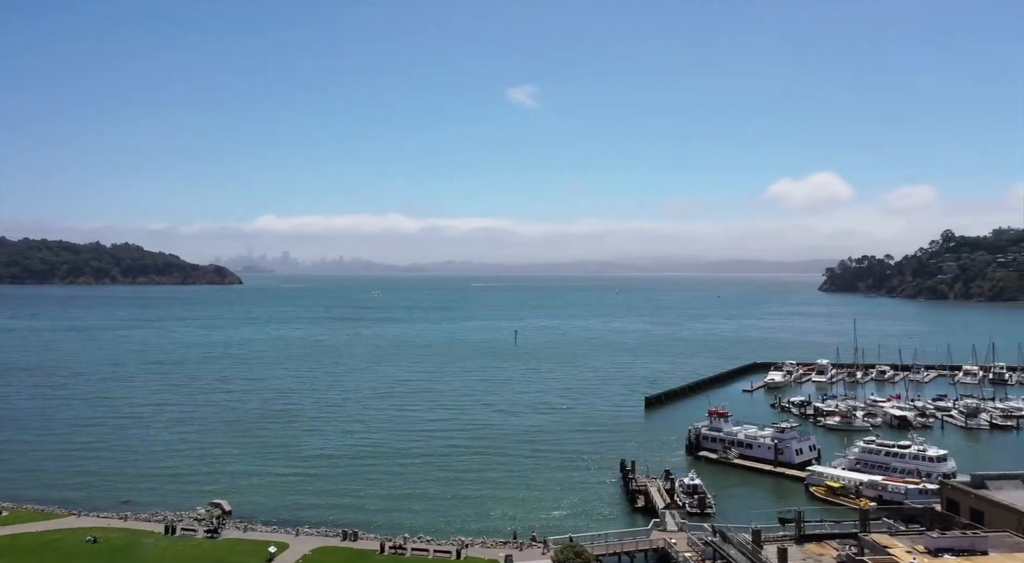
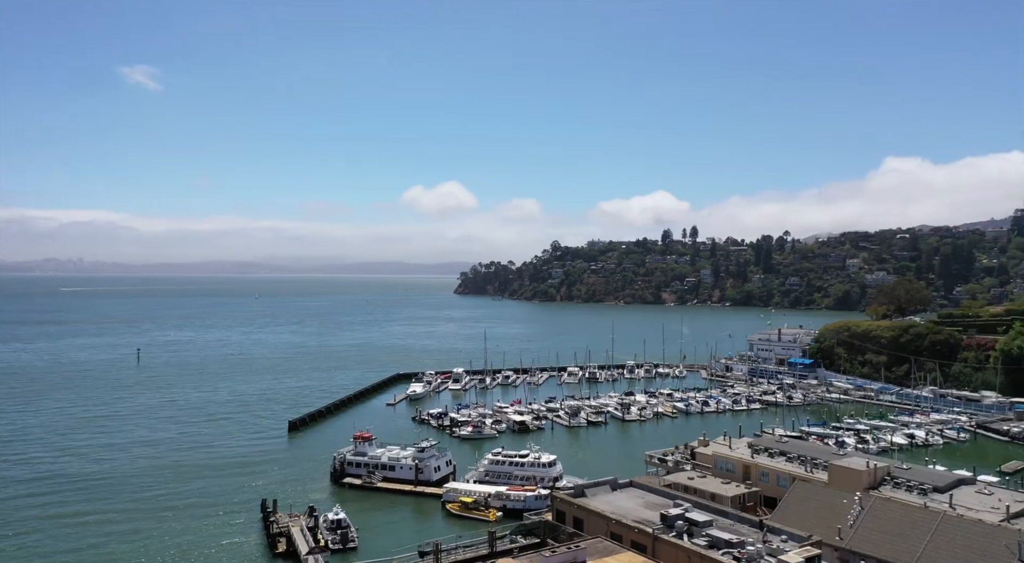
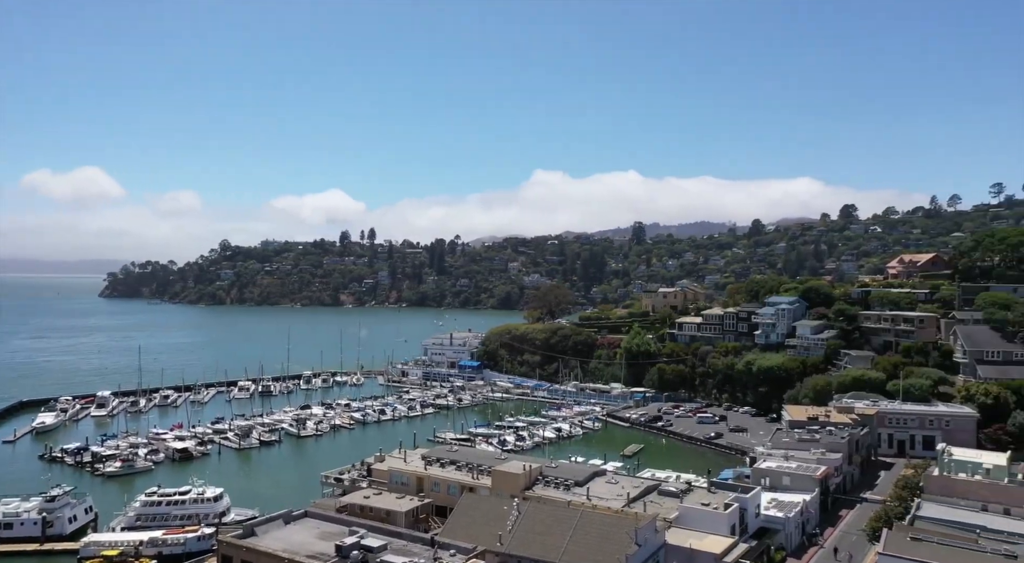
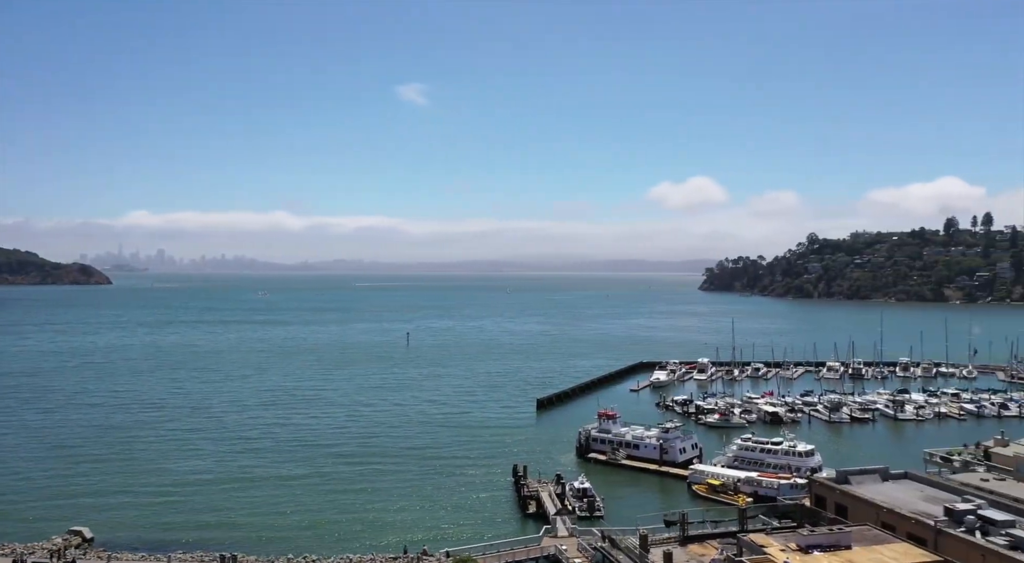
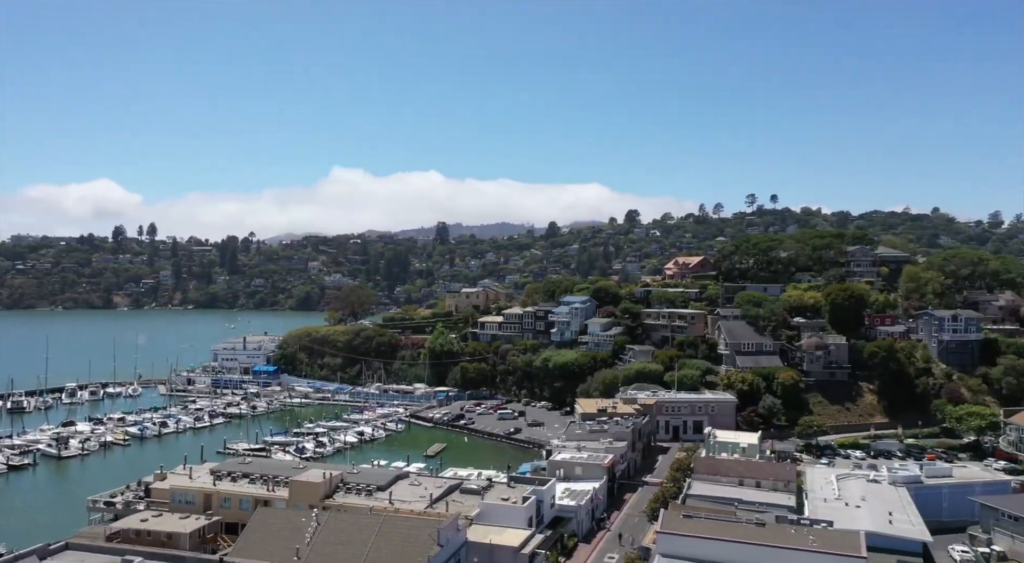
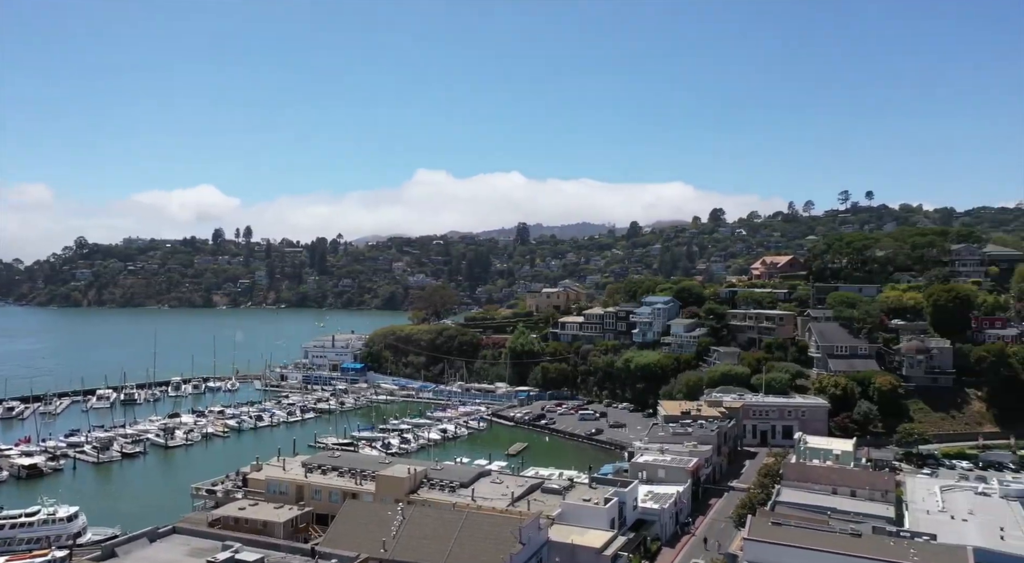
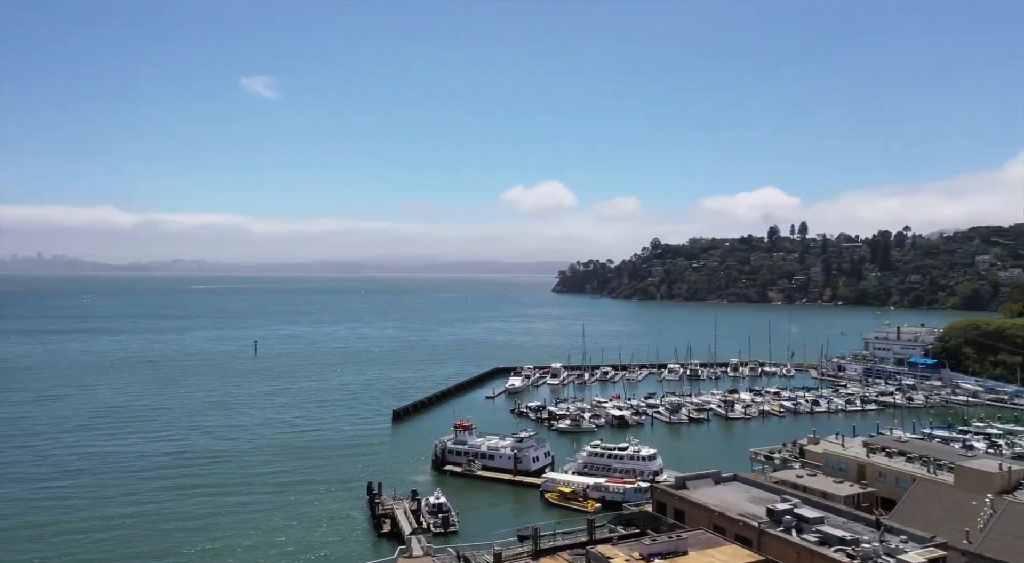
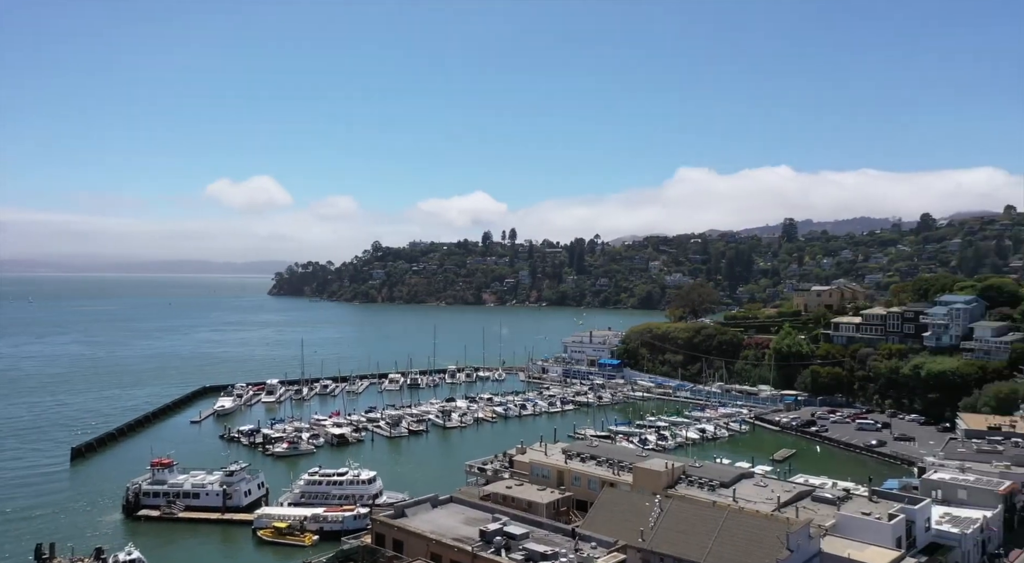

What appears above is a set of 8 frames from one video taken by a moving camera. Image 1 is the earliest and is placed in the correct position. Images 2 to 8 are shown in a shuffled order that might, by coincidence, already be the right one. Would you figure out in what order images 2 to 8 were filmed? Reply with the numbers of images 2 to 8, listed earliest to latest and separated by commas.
4, 7, 2, 8, 3, 6, 5
